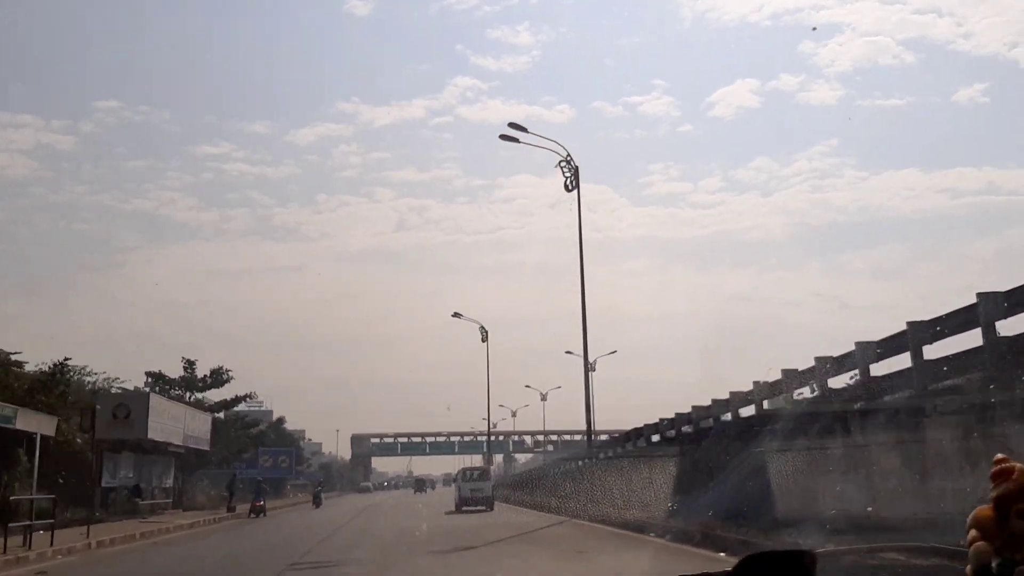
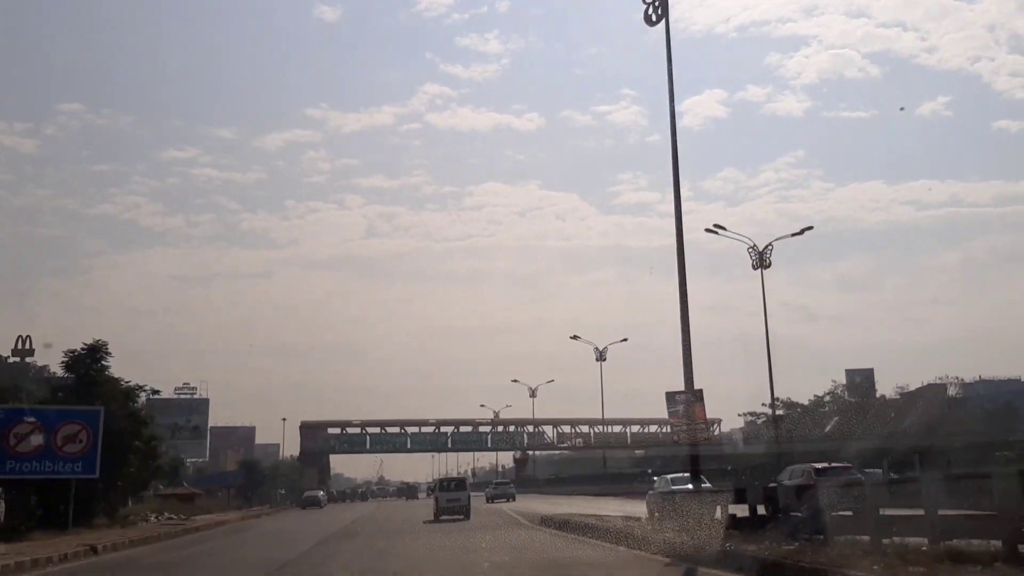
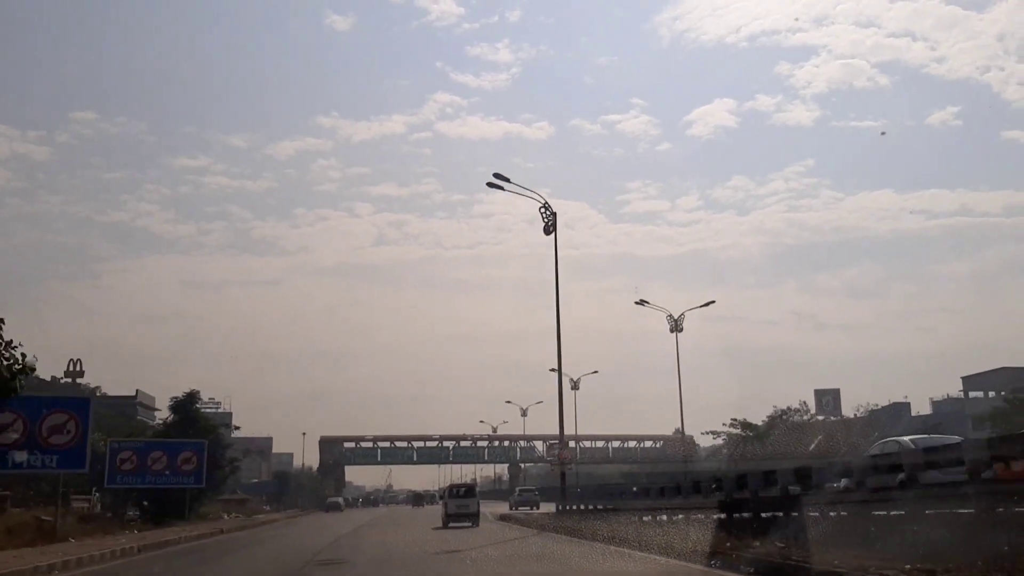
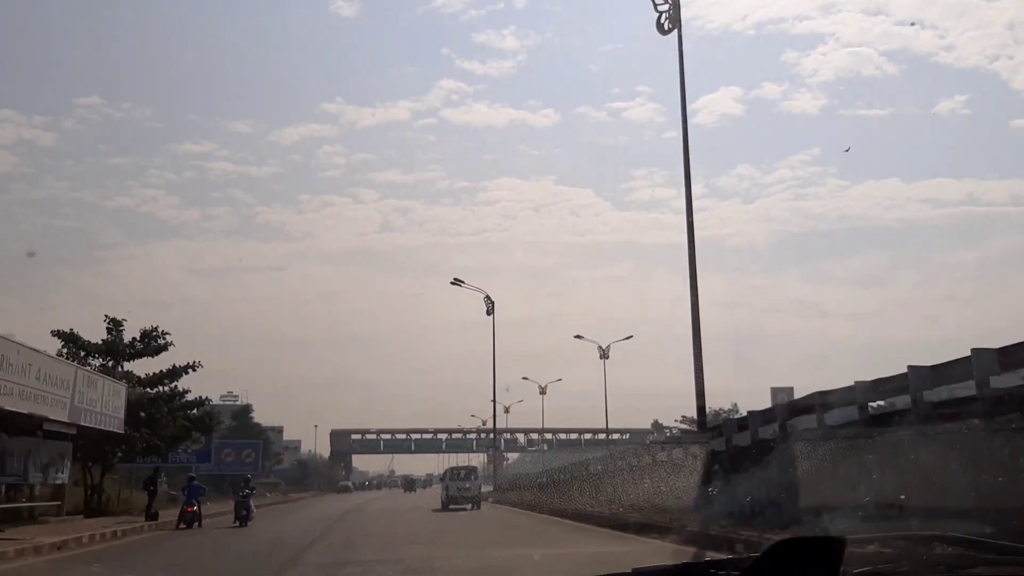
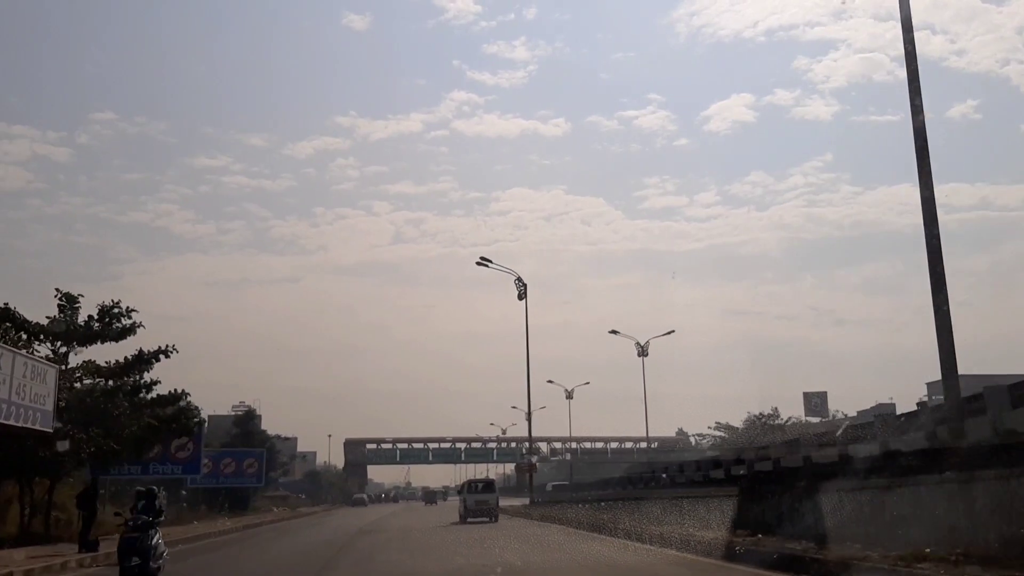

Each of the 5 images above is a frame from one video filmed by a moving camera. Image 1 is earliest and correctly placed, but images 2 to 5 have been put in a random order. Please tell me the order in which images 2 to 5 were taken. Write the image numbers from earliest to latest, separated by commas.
4, 5, 3, 2
